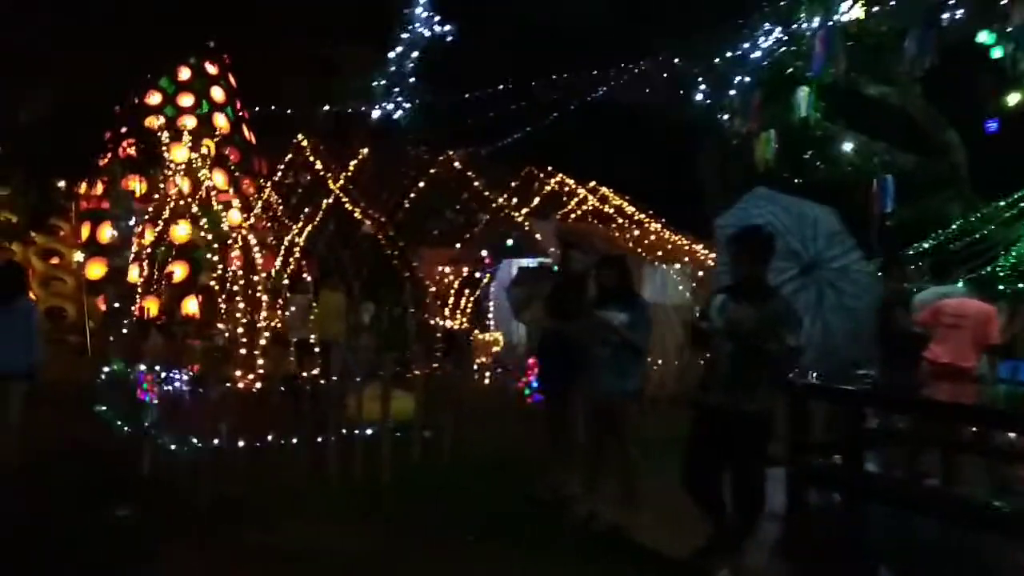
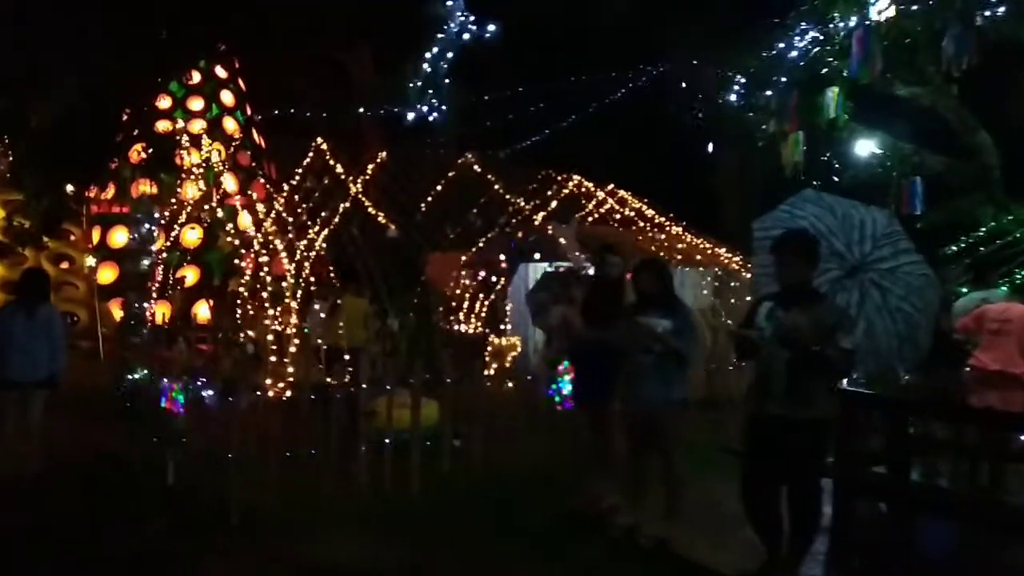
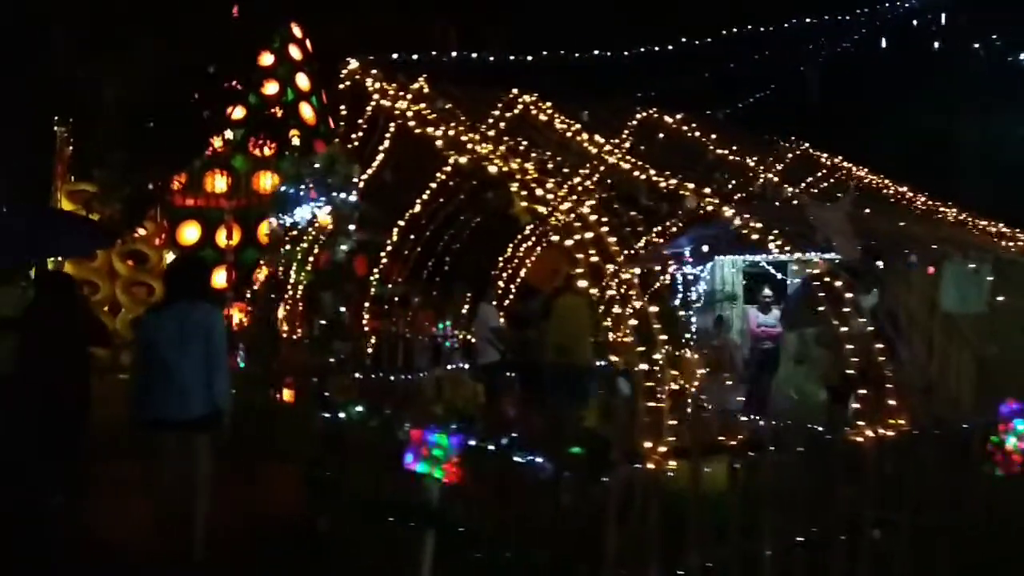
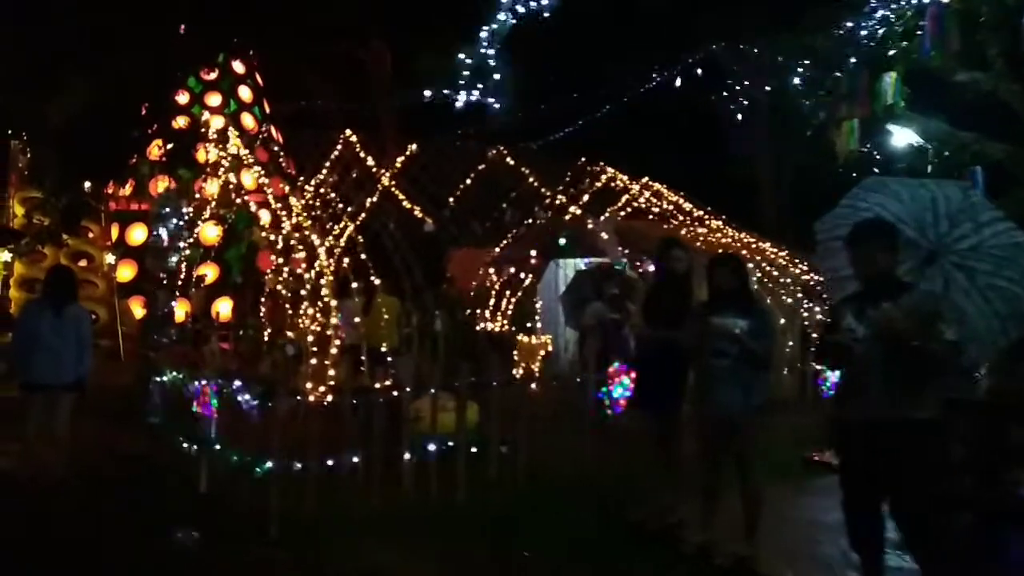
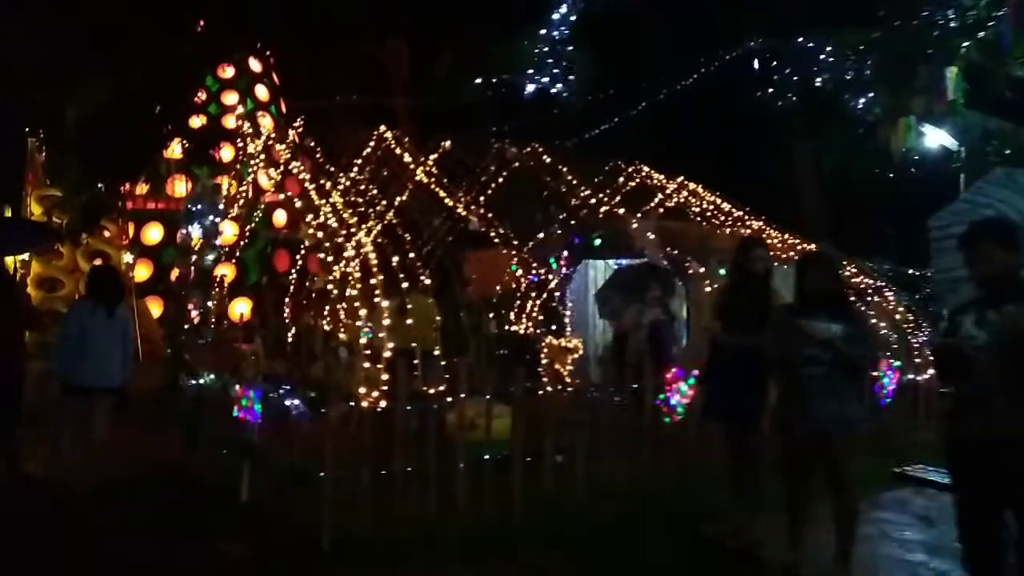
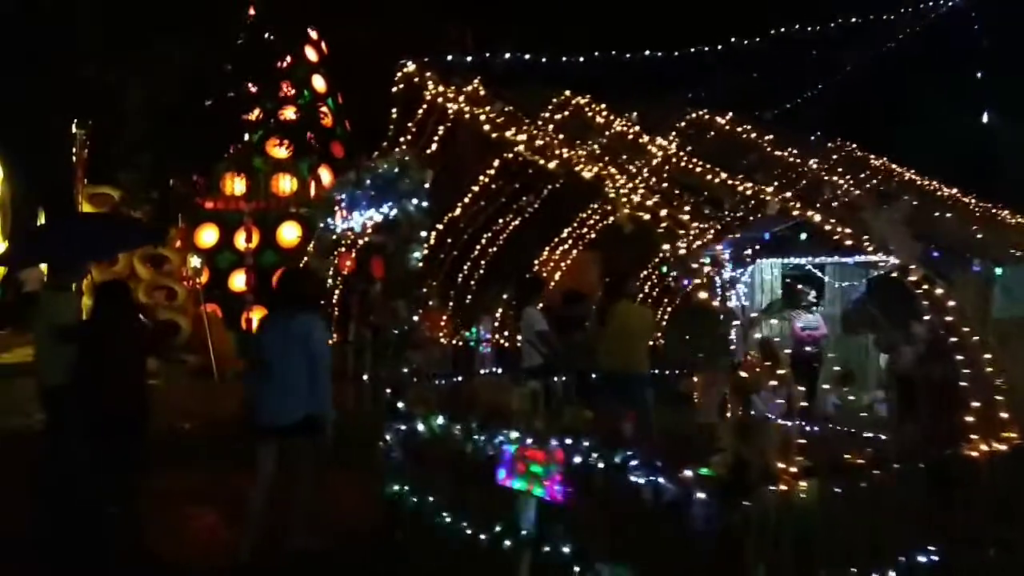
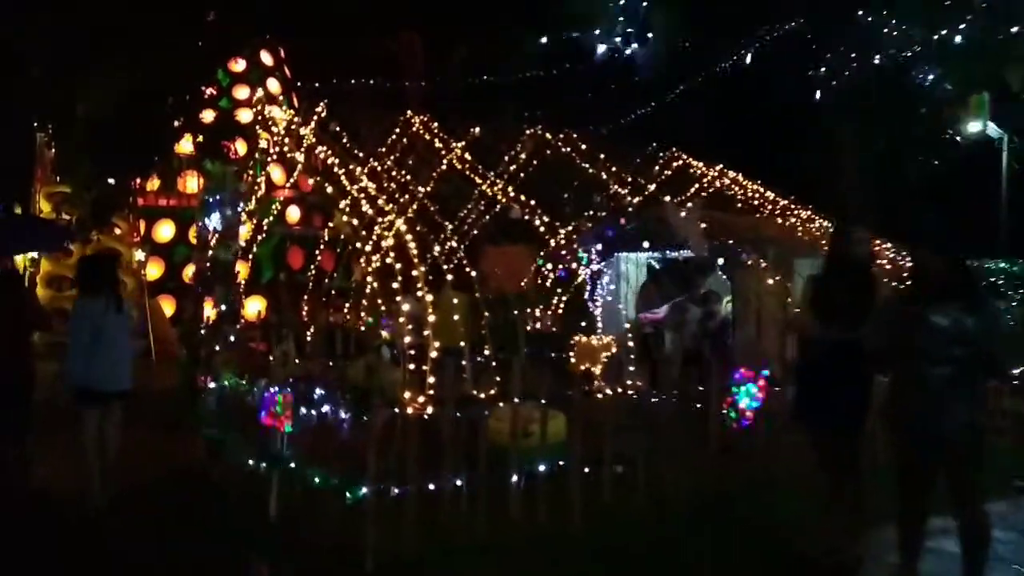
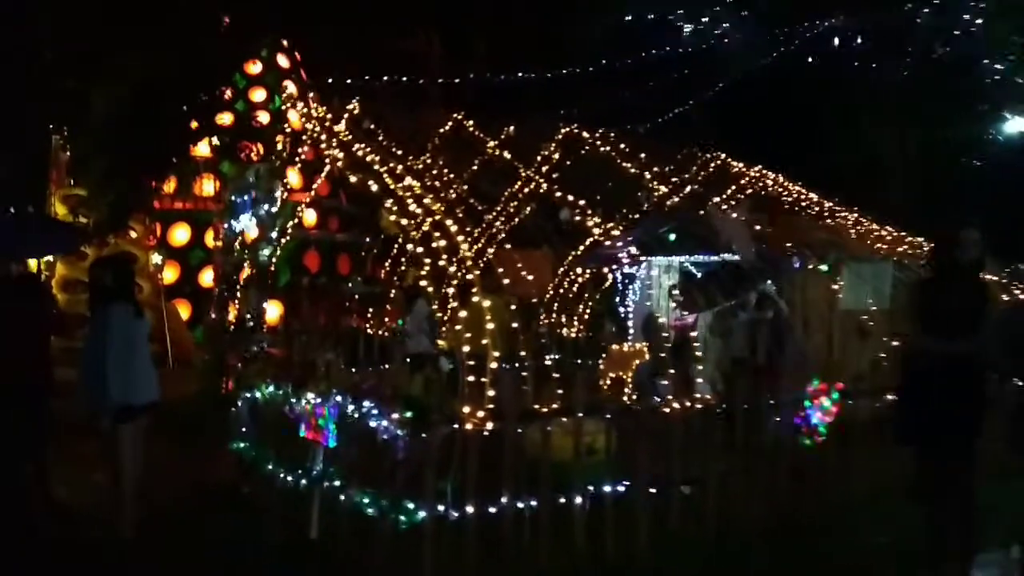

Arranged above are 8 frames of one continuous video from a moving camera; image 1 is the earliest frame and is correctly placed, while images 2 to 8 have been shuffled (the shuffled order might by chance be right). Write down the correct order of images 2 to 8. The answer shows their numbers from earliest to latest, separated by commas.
2, 4, 5, 7, 8, 3, 6
